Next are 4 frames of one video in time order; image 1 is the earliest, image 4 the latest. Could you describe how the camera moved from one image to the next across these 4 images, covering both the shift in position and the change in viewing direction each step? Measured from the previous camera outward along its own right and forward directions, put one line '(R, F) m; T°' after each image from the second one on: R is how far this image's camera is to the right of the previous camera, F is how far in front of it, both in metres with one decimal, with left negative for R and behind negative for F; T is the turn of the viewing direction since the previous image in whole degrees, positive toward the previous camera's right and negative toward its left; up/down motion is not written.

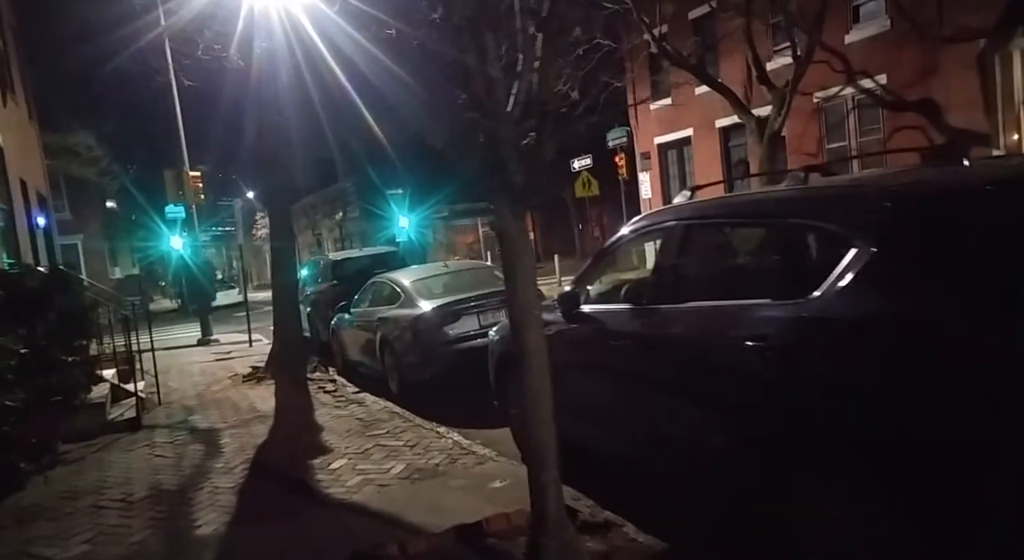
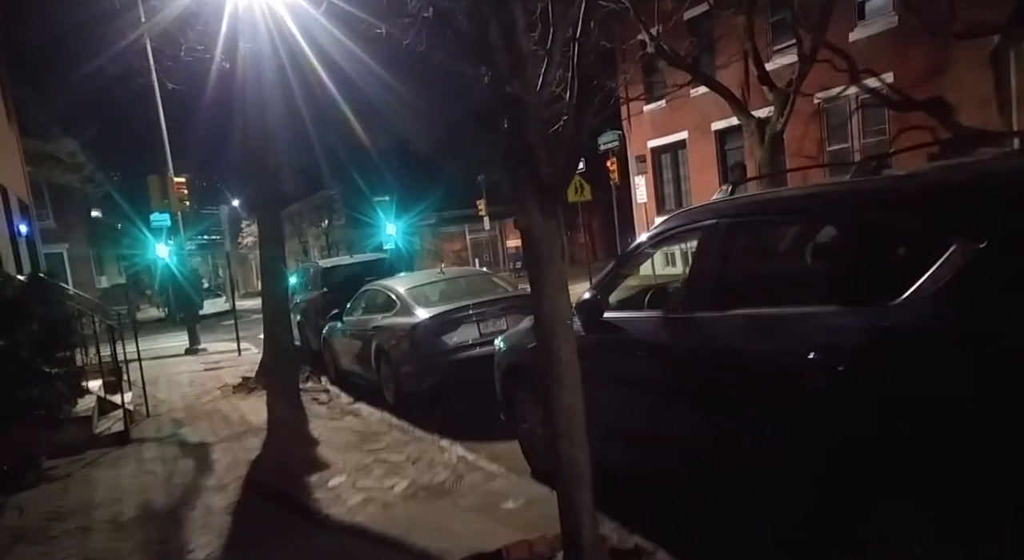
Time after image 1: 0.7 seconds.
(-0.2, +0.3) m; +1°
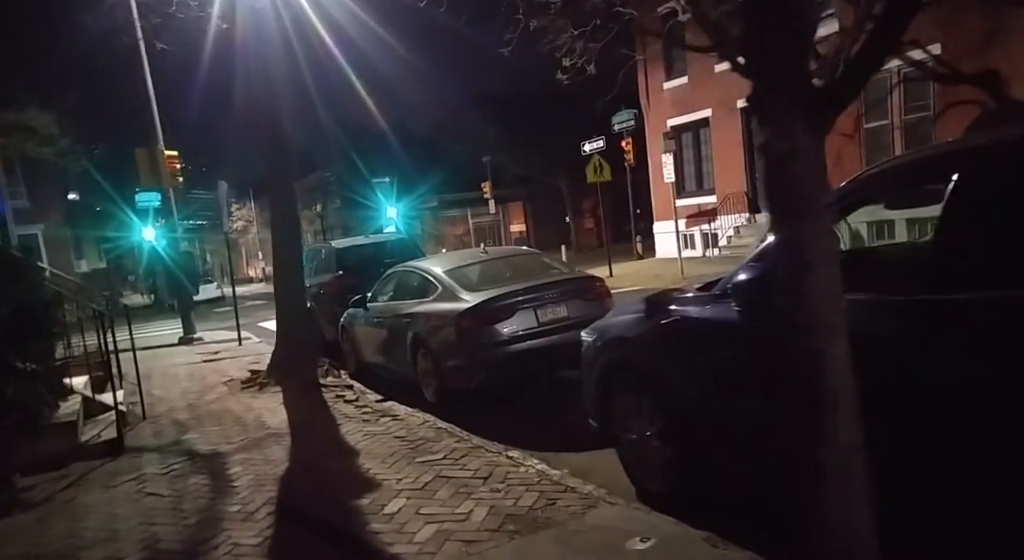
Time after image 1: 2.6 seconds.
(-0.7, +1.1) m; +1°
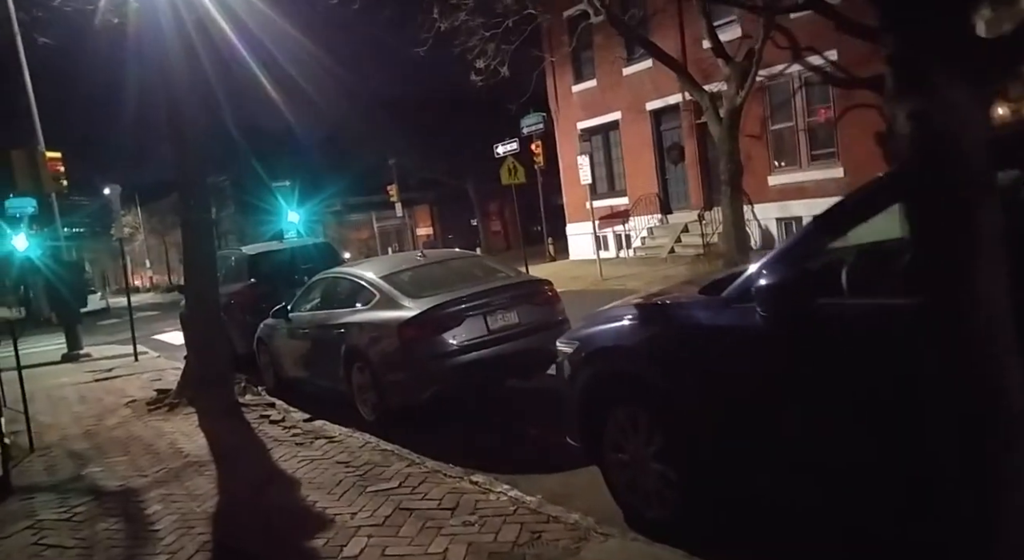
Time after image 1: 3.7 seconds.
(-0.4, +0.5) m; +7°
